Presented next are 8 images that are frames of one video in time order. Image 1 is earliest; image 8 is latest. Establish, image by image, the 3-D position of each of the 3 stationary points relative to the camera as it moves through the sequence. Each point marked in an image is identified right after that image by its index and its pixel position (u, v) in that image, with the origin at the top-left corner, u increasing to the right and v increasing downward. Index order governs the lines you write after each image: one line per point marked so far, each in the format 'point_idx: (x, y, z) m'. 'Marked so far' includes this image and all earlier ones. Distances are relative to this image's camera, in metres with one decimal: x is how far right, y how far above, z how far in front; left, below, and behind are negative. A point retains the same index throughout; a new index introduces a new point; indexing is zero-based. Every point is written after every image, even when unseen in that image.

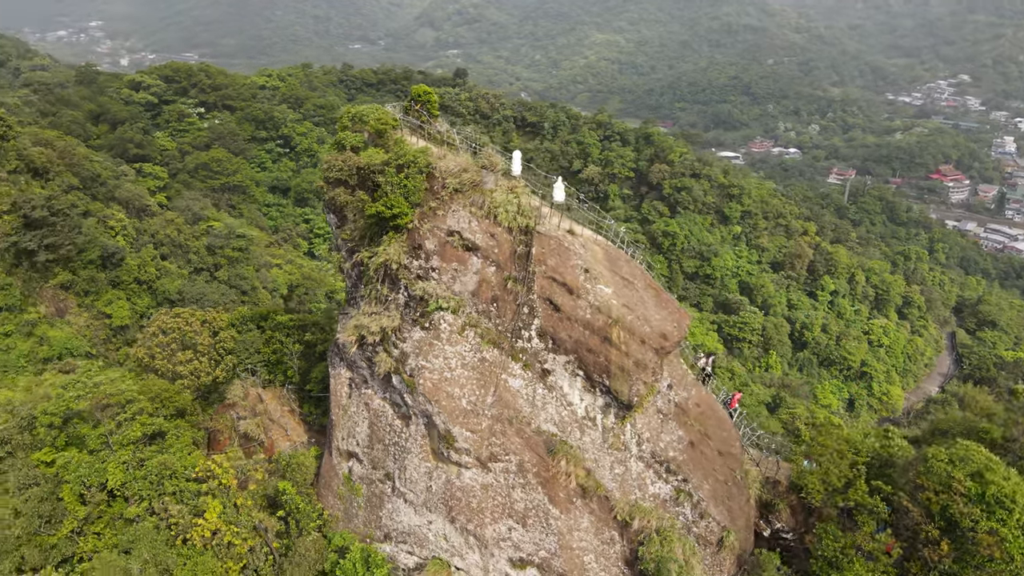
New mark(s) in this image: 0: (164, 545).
0: (-4.1, -3.1, +8.7) m
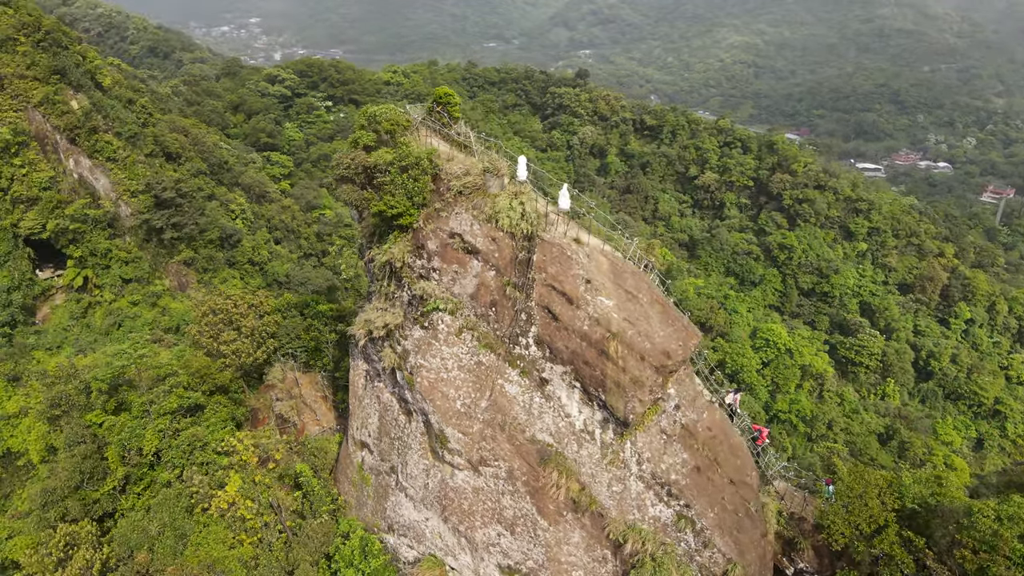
0: (-4.2, -2.9, +9.3) m
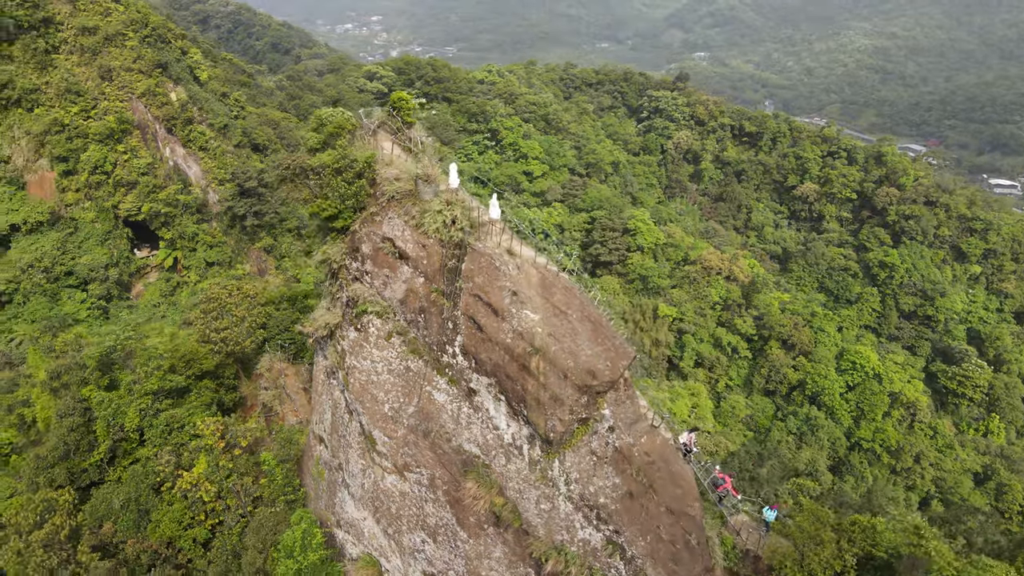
0: (-4.8, -2.7, +9.8) m
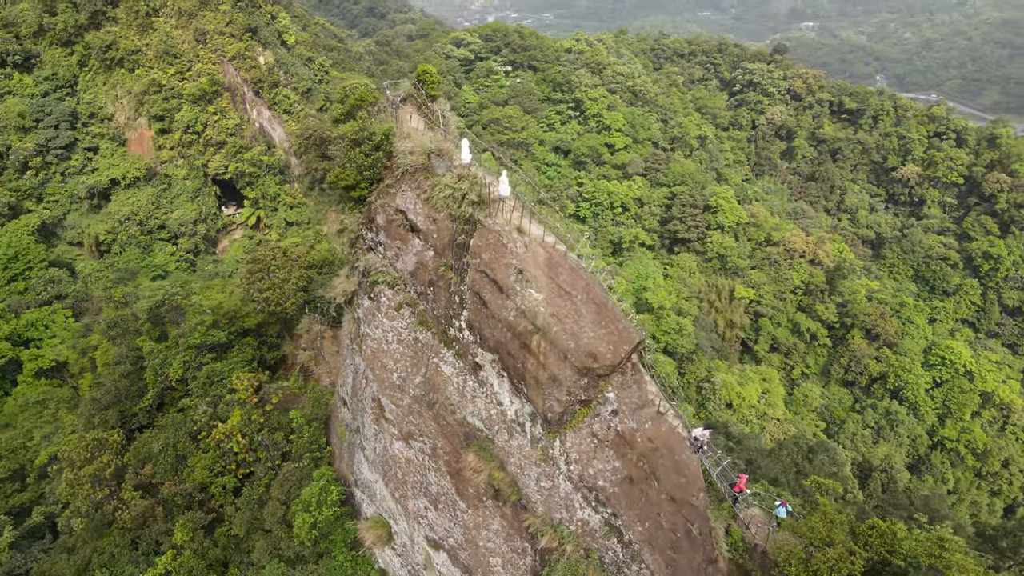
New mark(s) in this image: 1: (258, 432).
0: (-4.6, -2.1, +10.4) m
1: (-3.6, -2.1, +10.4) m
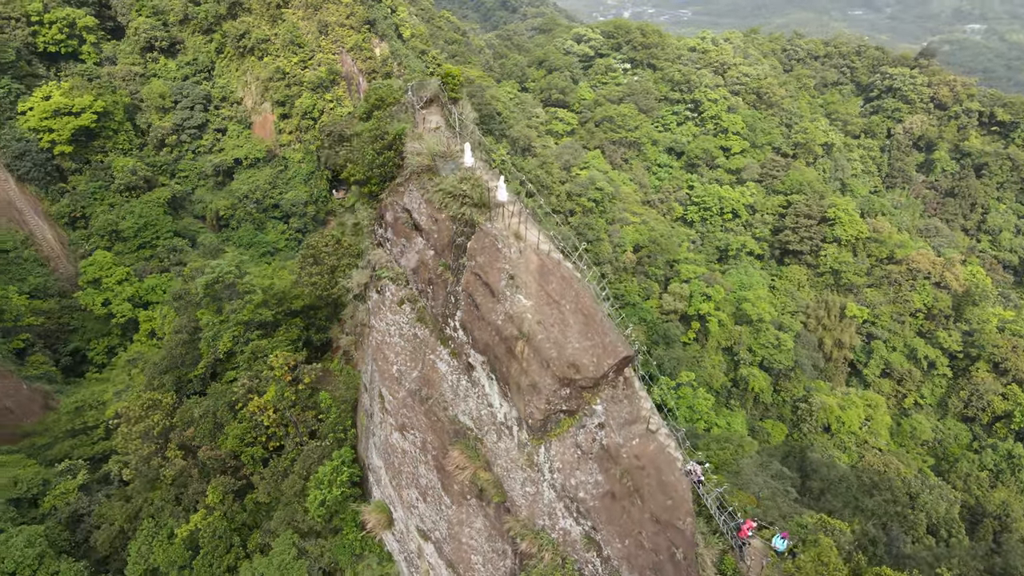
0: (-4.3, -1.8, +11.2) m
1: (-3.4, -1.8, +11.1) m
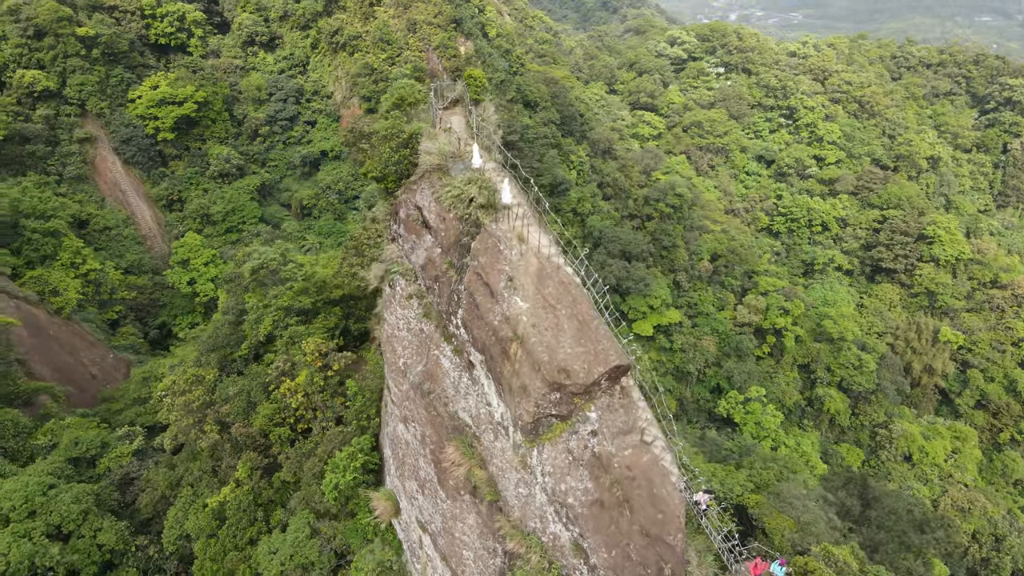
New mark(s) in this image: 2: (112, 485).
0: (-4.0, -1.6, +11.7) m
1: (-3.1, -1.6, +11.5) m
2: (-7.0, -3.4, +12.8) m
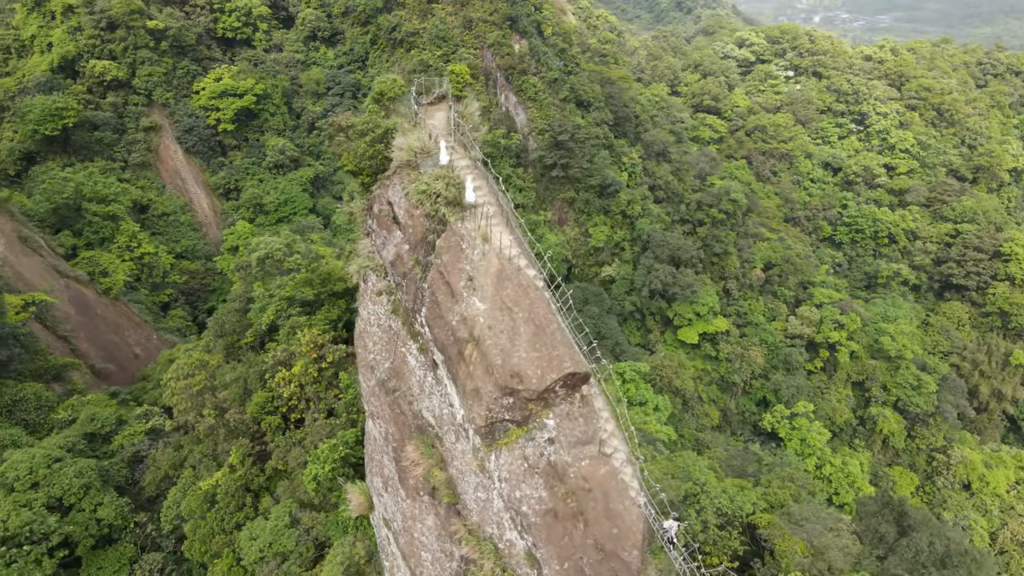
0: (-4.1, -1.4, +11.9) m
1: (-3.2, -1.5, +11.6) m
2: (-7.1, -3.1, +13.3) m
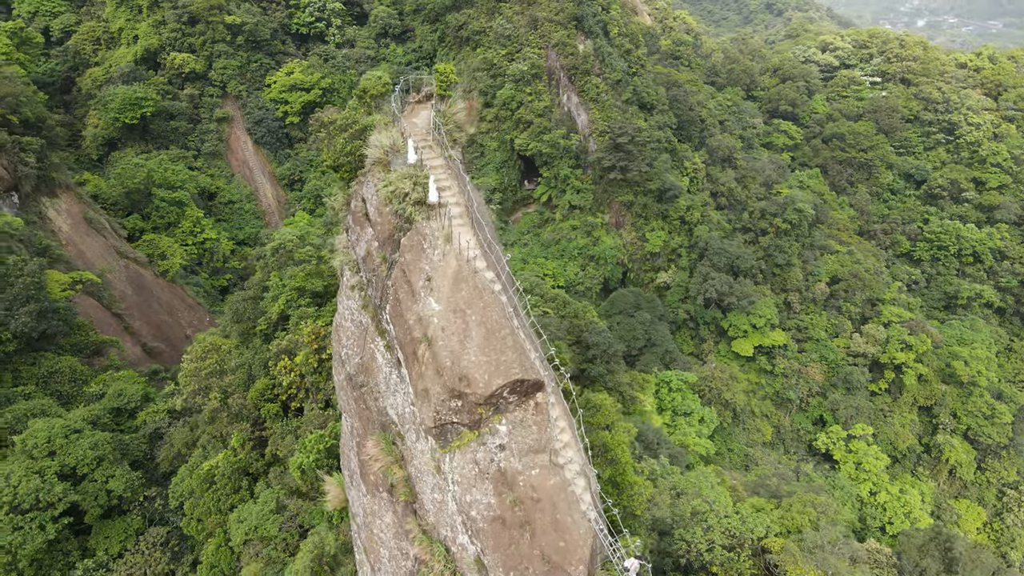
0: (-4.1, -1.3, +12.2) m
1: (-3.3, -1.4, +11.8) m
2: (-7.0, -2.8, +13.9) m
